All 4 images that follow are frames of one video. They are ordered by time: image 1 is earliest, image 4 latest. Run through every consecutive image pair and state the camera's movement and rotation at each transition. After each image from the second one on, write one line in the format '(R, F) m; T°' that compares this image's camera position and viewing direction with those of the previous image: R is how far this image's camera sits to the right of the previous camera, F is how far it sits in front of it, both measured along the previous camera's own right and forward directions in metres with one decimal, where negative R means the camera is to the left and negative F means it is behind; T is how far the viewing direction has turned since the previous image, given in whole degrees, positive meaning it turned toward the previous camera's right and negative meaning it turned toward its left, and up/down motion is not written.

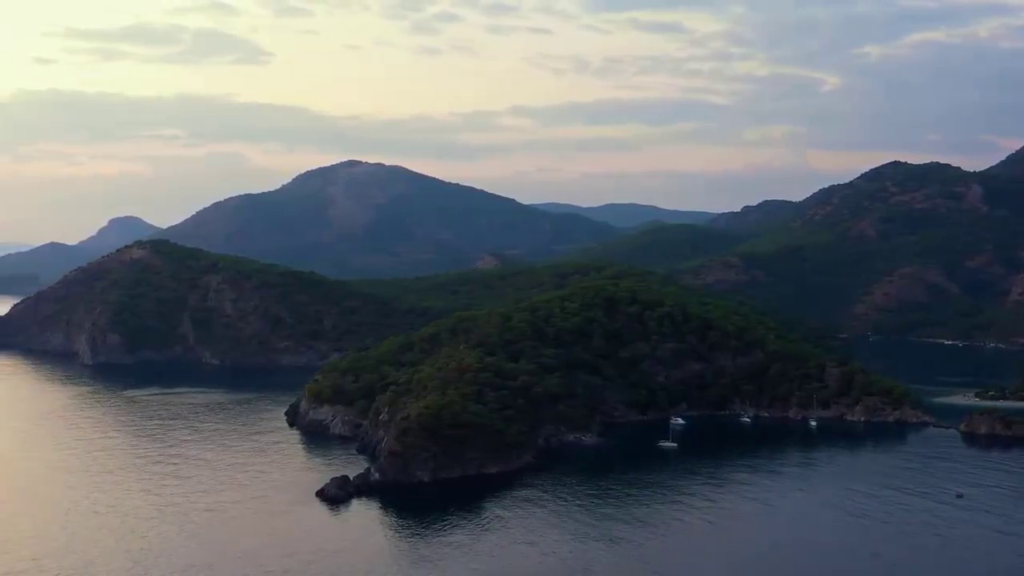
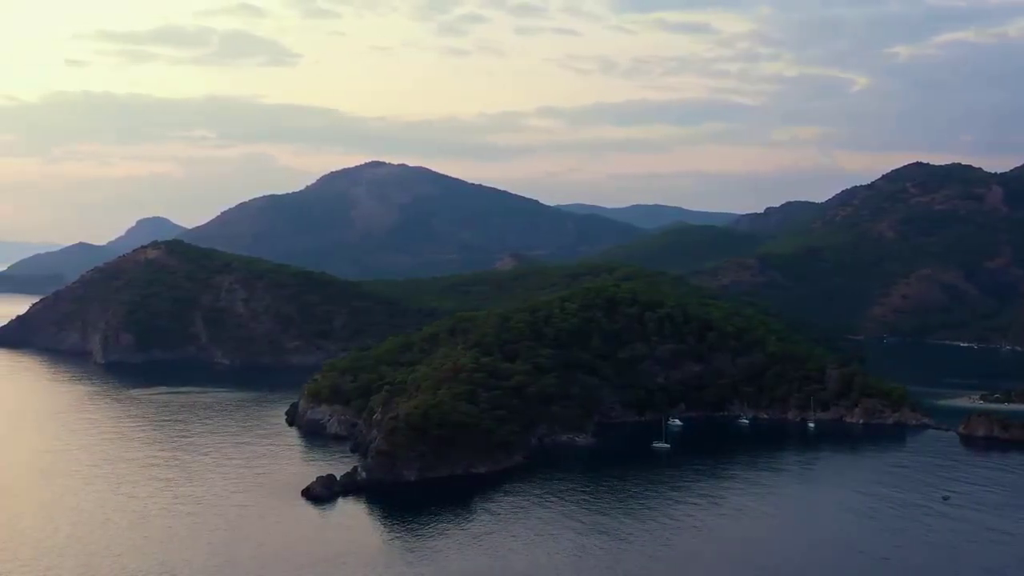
(+1.7, -0.2) m; -1°
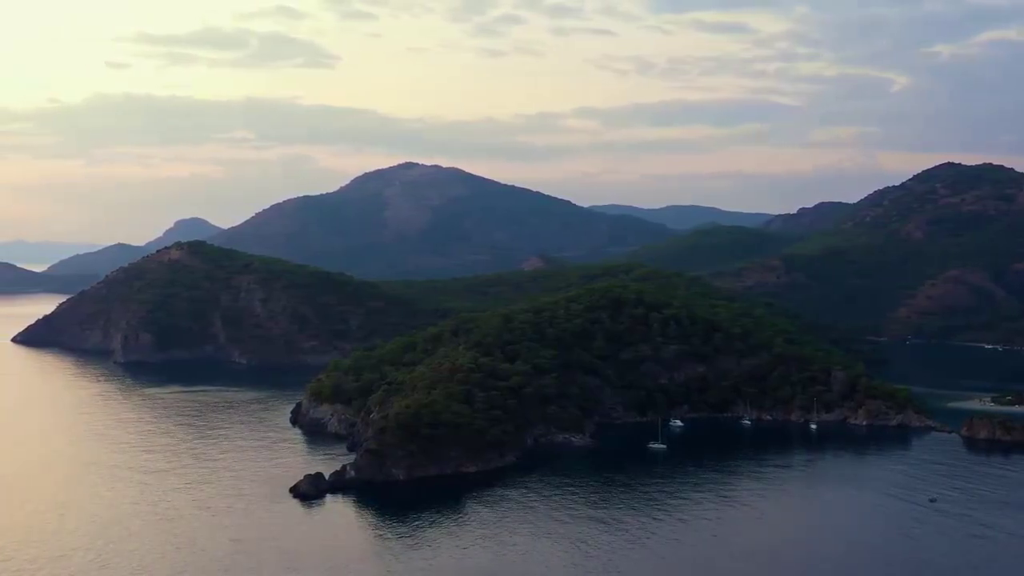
(+2.1, -0.3) m; -1°
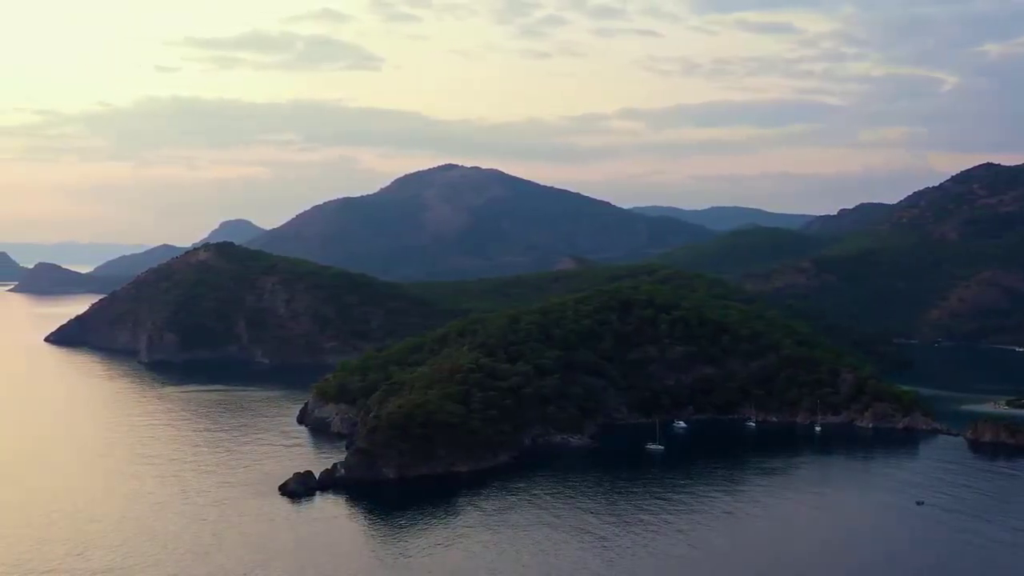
(+2.3, -0.4) m; -2°
